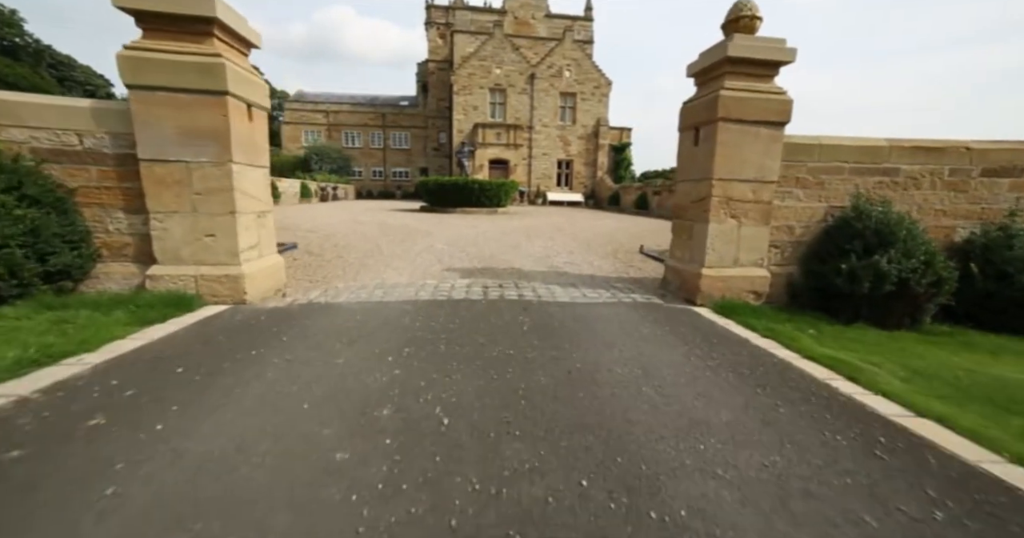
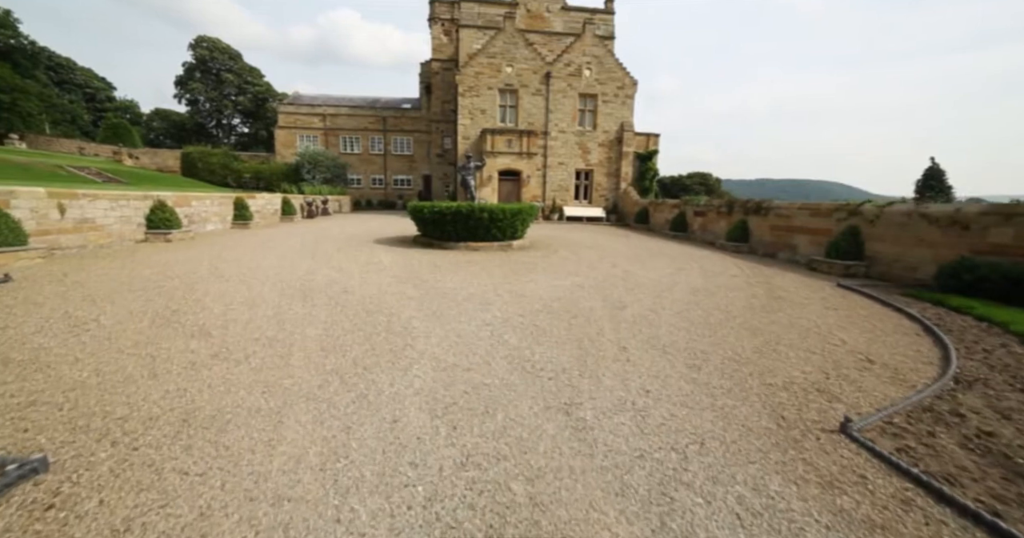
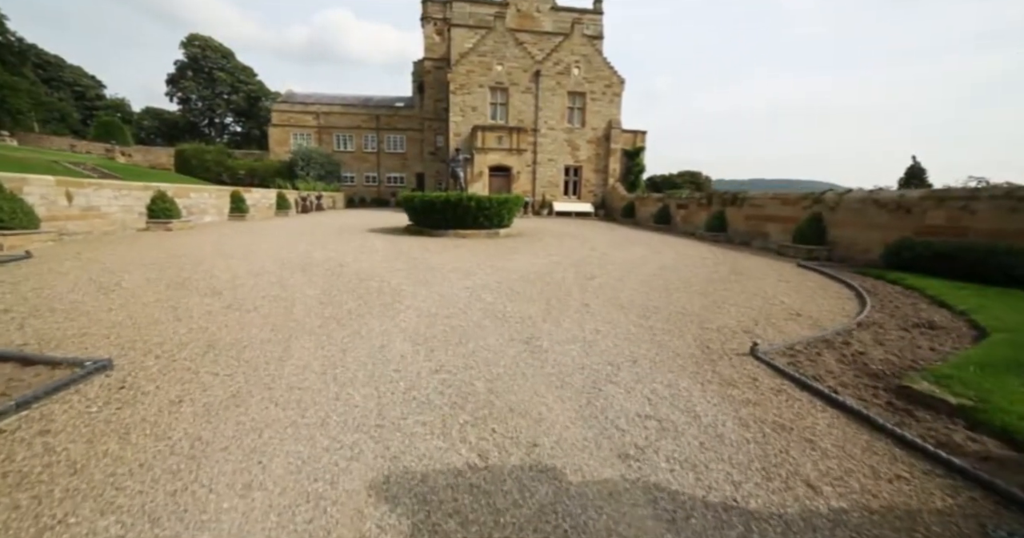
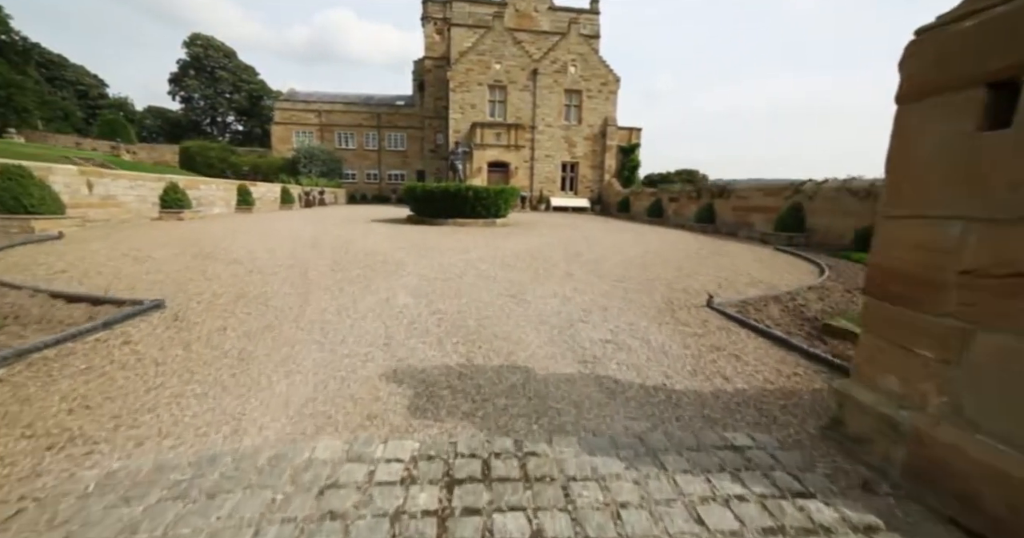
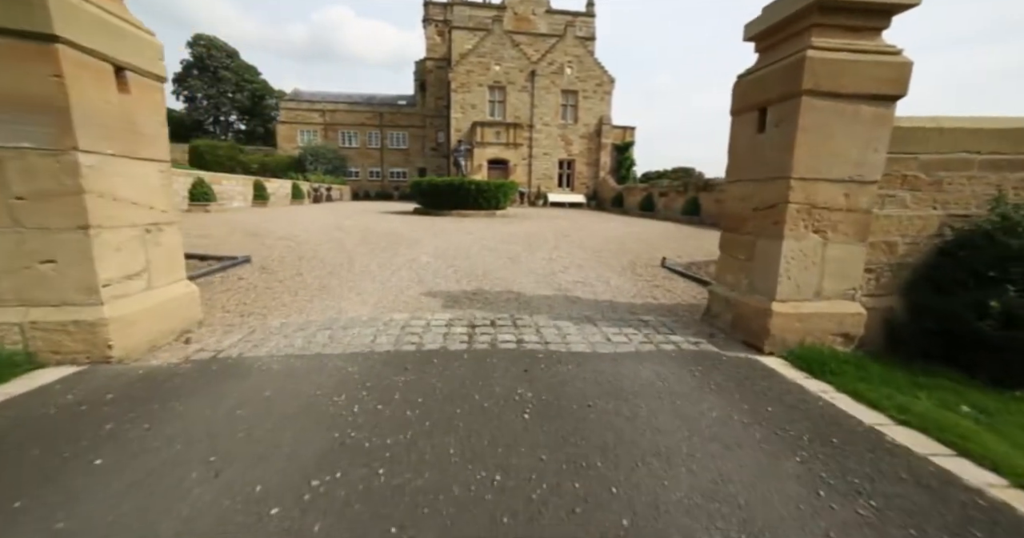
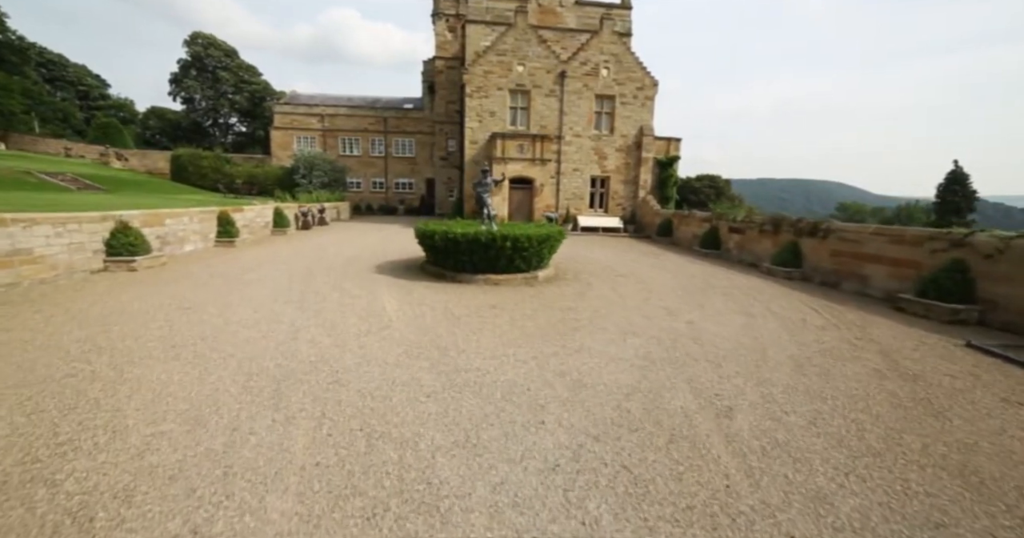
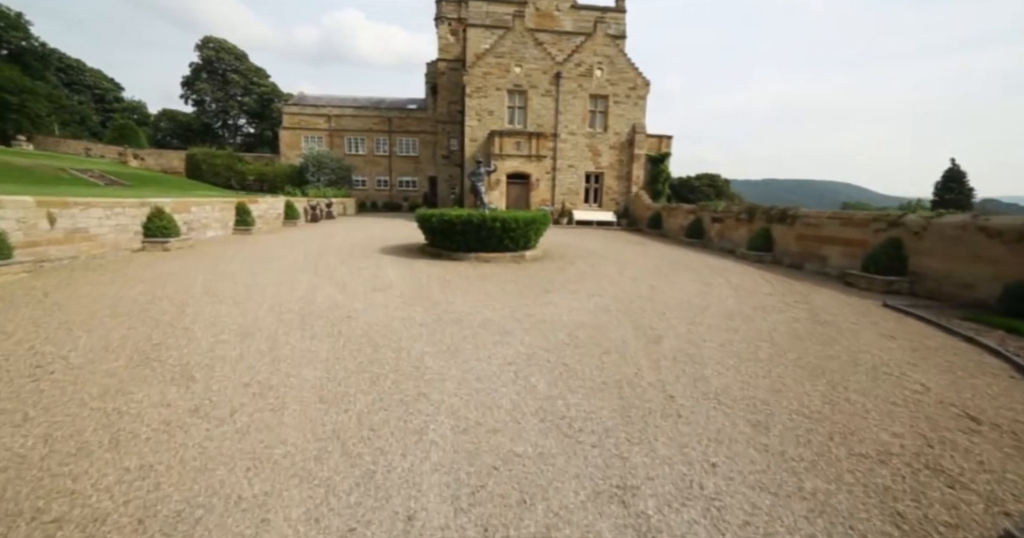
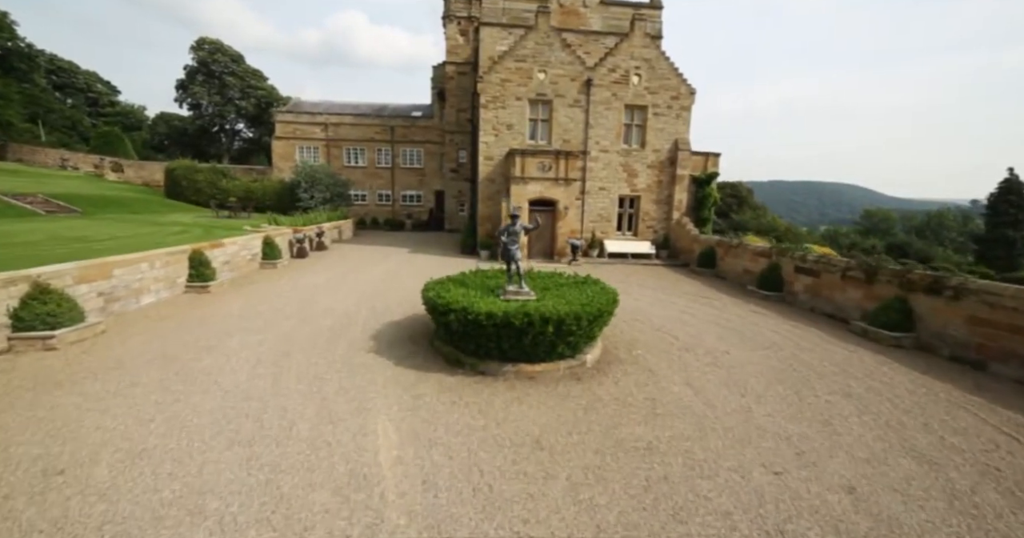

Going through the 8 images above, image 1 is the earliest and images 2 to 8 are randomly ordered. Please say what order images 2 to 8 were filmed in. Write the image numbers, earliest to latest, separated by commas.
5, 4, 3, 2, 7, 6, 8
